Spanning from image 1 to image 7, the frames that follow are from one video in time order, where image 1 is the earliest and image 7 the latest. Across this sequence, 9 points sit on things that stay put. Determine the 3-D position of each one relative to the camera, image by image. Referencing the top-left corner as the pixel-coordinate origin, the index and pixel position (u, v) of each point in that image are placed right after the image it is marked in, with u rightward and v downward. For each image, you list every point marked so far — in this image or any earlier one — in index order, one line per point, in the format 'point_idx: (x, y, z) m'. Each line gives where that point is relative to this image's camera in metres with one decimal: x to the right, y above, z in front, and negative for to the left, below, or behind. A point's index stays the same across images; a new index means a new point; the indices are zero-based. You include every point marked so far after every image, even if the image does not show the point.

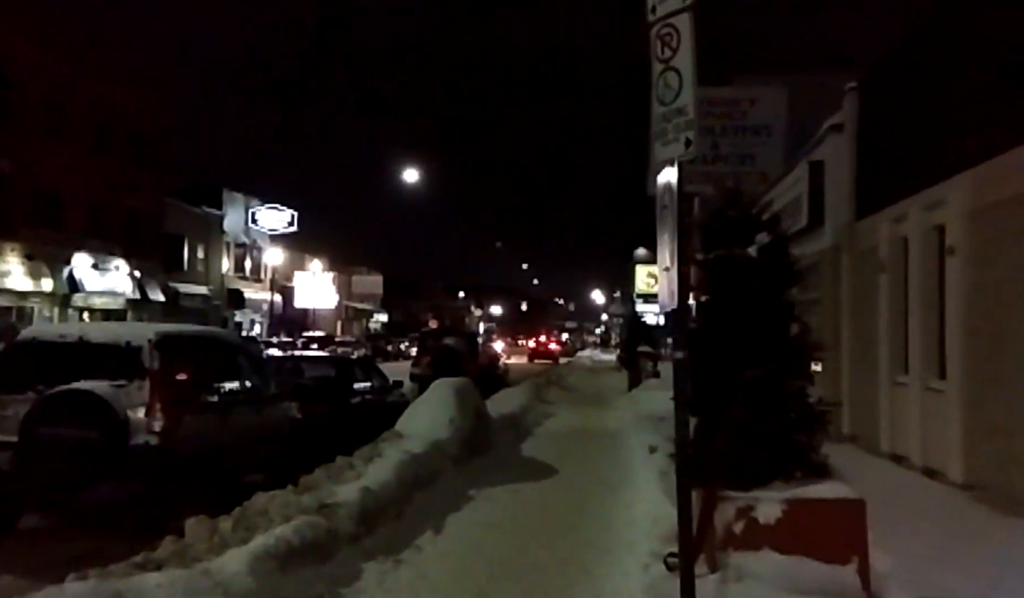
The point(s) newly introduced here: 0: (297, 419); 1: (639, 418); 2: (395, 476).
0: (-2.9, -1.6, +11.5) m
1: (+2.6, -2.4, +17.4) m
2: (-1.1, -1.7, +8.1) m
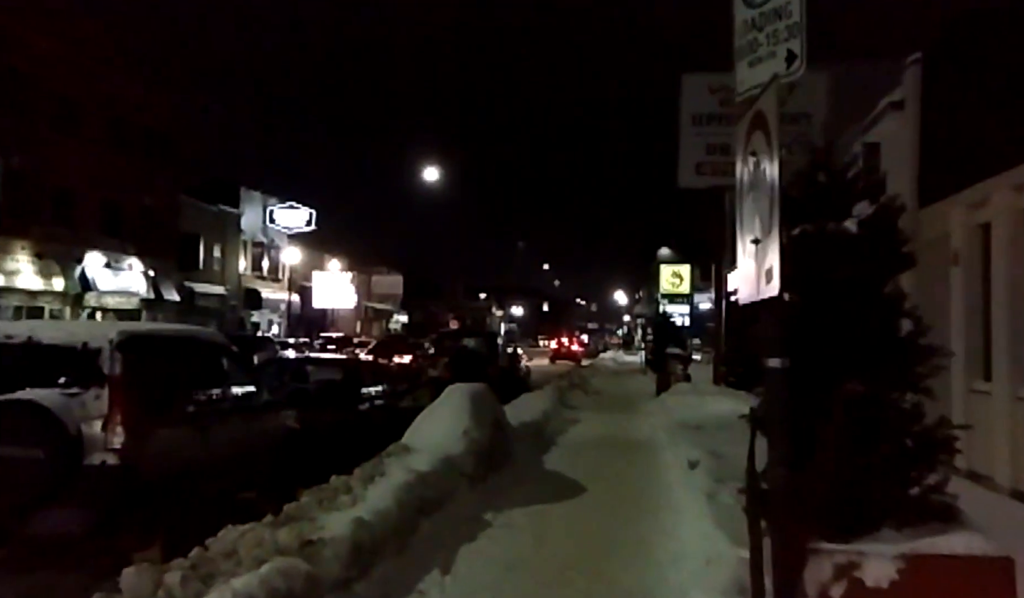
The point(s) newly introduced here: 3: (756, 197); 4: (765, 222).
0: (-2.6, -1.5, +10.3) m
1: (+3.0, -2.4, +16.1) m
2: (-0.9, -1.6, +6.9) m
3: (+0.9, +0.4, +3.0) m
4: (+0.8, +0.3, +2.9) m
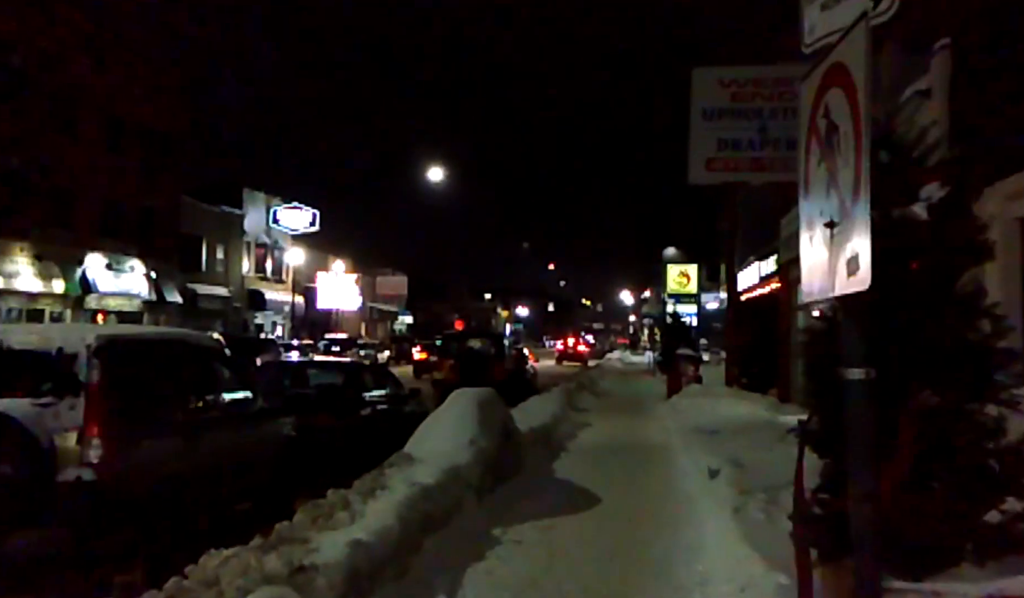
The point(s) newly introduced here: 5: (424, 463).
0: (-2.5, -1.5, +9.7) m
1: (+3.1, -2.4, +15.5) m
2: (-0.8, -1.6, +6.3) m
3: (+0.9, +0.4, +2.4) m
4: (+0.9, +0.3, +2.3) m
5: (-0.8, -1.6, +8.3) m
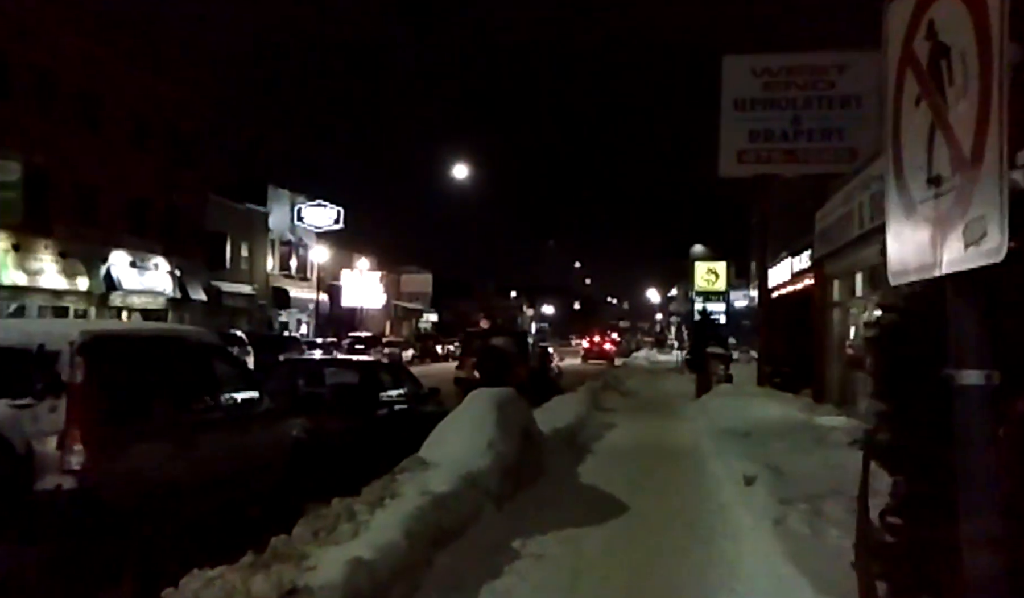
0: (-2.3, -1.5, +9.3) m
1: (+3.5, -2.3, +14.8) m
2: (-0.7, -1.6, +5.8) m
3: (+0.9, +0.4, +1.8) m
4: (+0.9, +0.3, +1.7) m
5: (-0.6, -1.5, +7.7) m
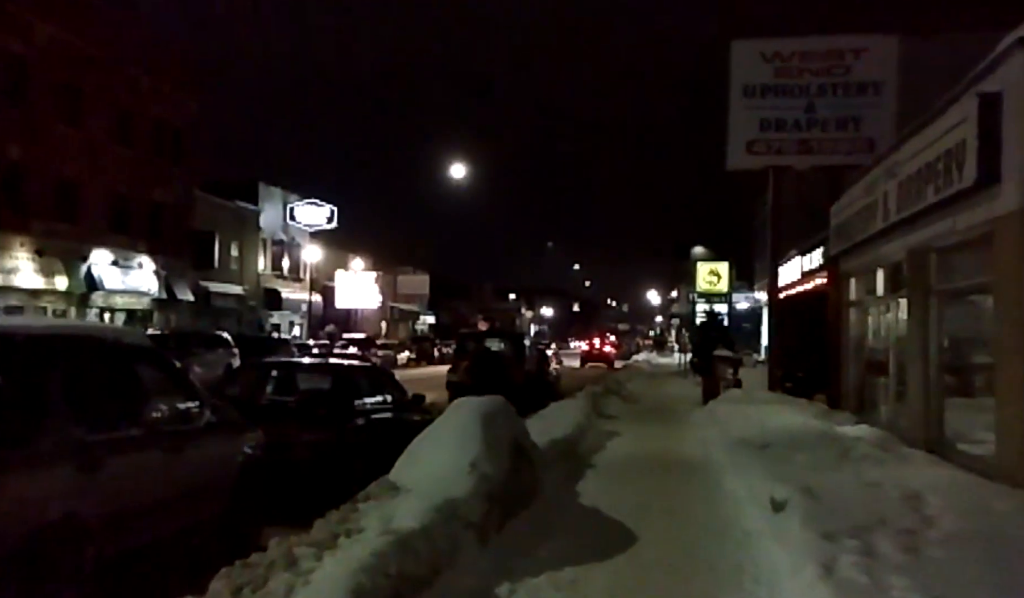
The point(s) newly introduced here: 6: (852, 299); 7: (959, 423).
0: (-2.4, -1.4, +7.9) m
1: (+3.4, -2.3, +13.5) m
2: (-0.8, -1.5, +4.5) m
3: (+0.8, +0.5, +0.5) m
4: (+0.8, +0.4, +0.4) m
5: (-0.7, -1.5, +6.4) m
6: (+7.8, 0.0, +19.7) m
7: (+6.8, -1.9, +13.2) m
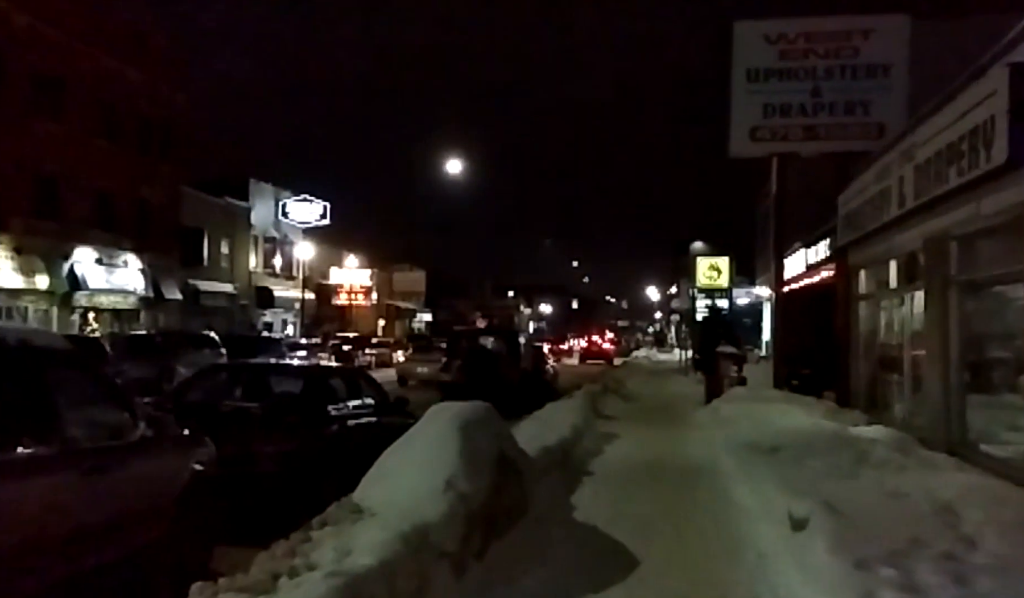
0: (-2.5, -1.4, +7.0) m
1: (+3.3, -2.2, +12.6) m
2: (-0.9, -1.5, +3.5) m
3: (+0.7, +0.5, -0.4) m
4: (+0.7, +0.4, -0.5) m
5: (-0.9, -1.4, +5.5) m
6: (+7.6, +0.1, +18.8) m
7: (+6.7, -1.8, +12.3) m
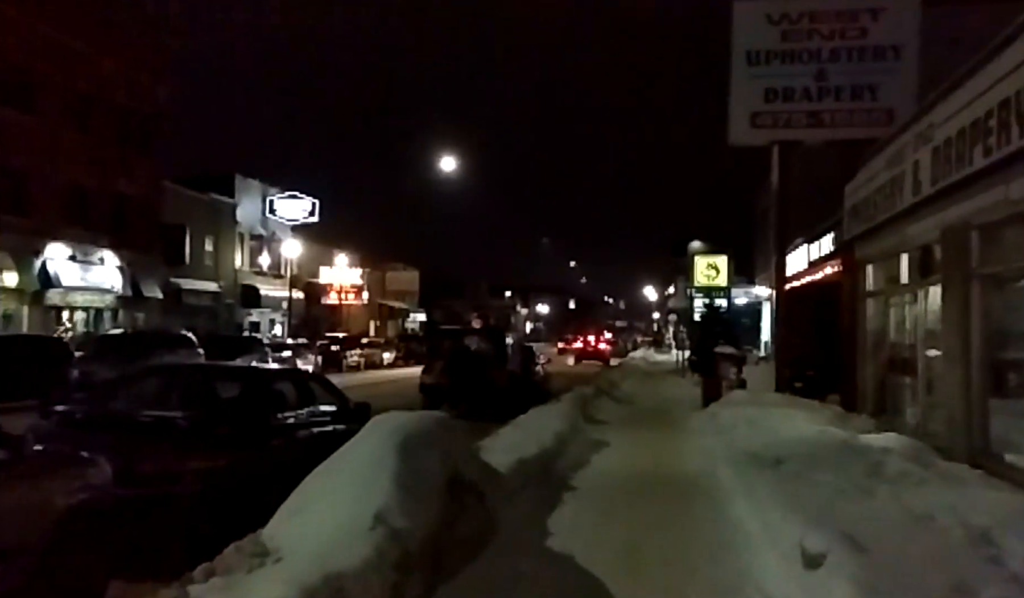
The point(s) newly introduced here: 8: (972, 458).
0: (-2.8, -1.3, +5.8) m
1: (+3.0, -2.1, +11.4) m
2: (-1.2, -1.4, +2.3) m
3: (+0.4, +0.6, -1.6) m
4: (+0.4, +0.5, -1.7) m
5: (-1.2, -1.4, +4.3) m
6: (+7.3, +0.2, +17.6) m
7: (+6.4, -1.7, +11.1) m
8: (+6.4, -2.2, +11.9) m
